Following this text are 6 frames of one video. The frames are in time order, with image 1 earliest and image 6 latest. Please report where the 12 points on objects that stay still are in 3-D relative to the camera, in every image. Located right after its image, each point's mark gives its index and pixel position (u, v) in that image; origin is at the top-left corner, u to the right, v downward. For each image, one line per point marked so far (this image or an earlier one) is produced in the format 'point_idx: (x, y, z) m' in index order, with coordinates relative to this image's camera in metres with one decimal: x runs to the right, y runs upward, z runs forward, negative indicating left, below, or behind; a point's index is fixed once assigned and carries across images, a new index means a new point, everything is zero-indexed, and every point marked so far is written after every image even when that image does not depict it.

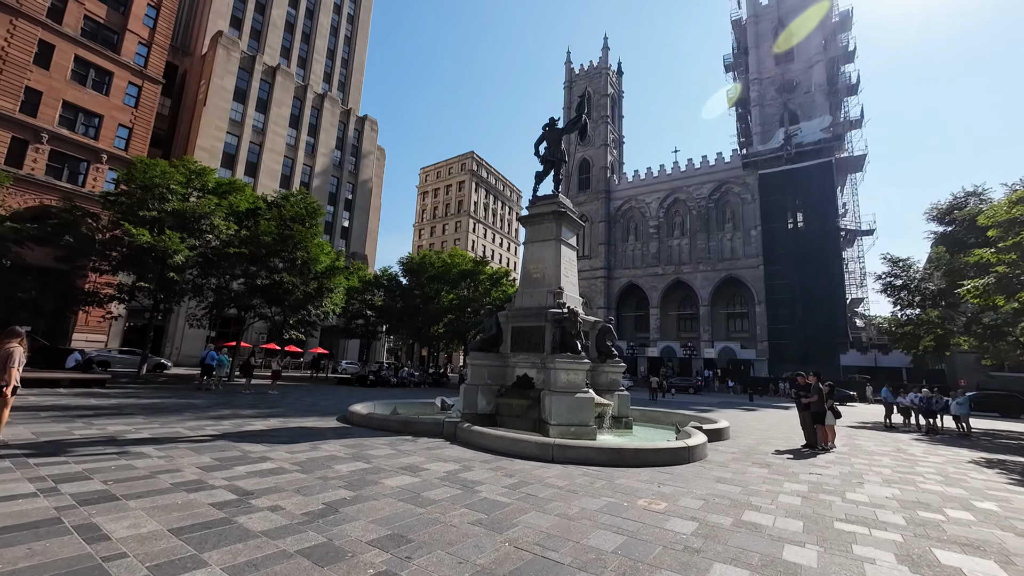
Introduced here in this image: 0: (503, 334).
0: (-0.3, -1.4, +13.1) m
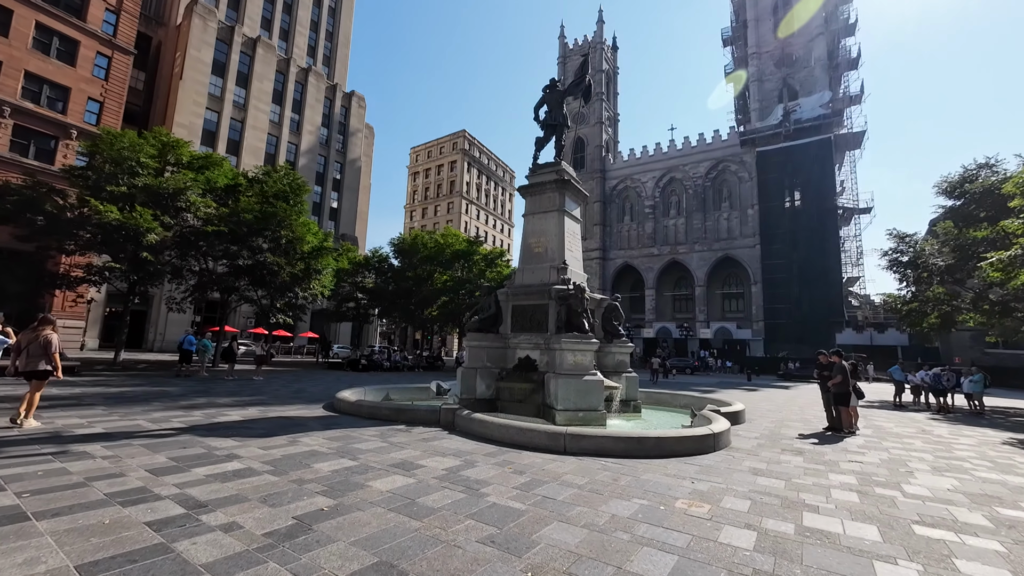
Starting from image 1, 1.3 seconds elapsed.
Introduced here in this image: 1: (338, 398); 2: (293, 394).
0: (-0.3, -0.7, +12.1) m
1: (-3.9, -2.4, +10.0) m
2: (-6.0, -2.9, +12.5) m
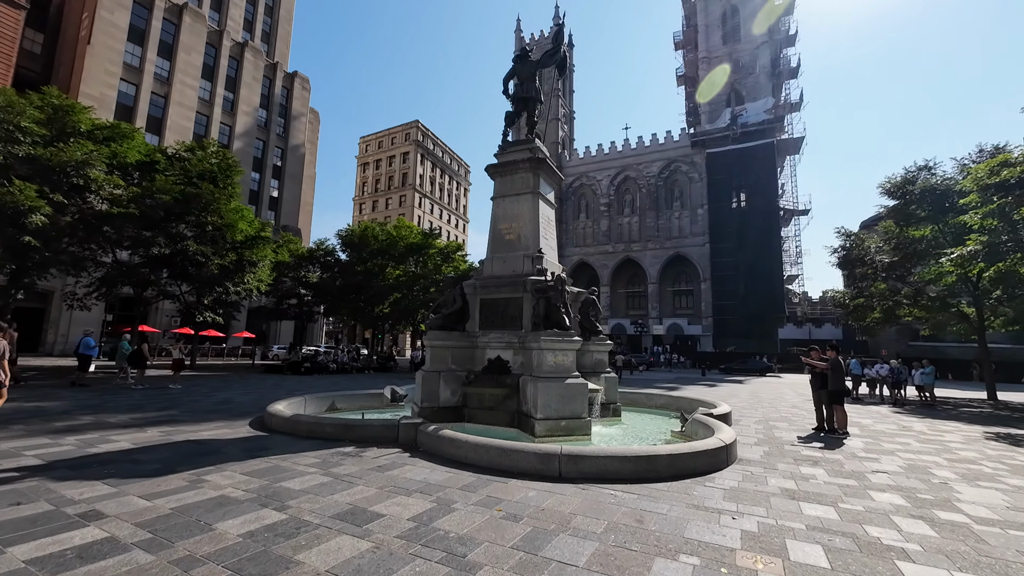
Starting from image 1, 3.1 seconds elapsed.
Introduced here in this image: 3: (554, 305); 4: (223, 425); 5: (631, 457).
0: (-1.0, -0.5, +10.6) m
1: (-4.4, -2.2, +8.2) m
2: (-6.8, -2.7, +10.4) m
3: (+0.9, -0.4, +9.5) m
4: (-5.1, -2.4, +8.0) m
5: (+1.5, -2.1, +5.6) m
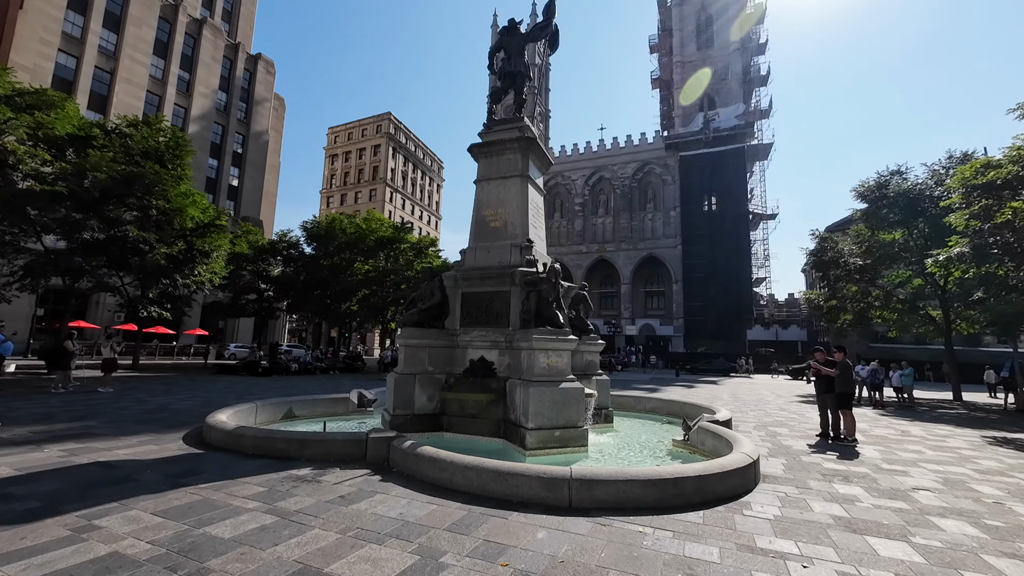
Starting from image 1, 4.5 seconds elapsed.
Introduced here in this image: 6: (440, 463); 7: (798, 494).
0: (-1.3, -0.3, +9.4) m
1: (-4.6, -2.0, +6.8) m
2: (-7.1, -2.5, +8.9) m
3: (+0.6, -0.2, +8.5) m
4: (-5.3, -2.2, +6.6) m
5: (+1.4, -2.0, +4.6) m
6: (-0.8, -1.9, +5.0) m
7: (+3.3, -2.4, +5.3) m
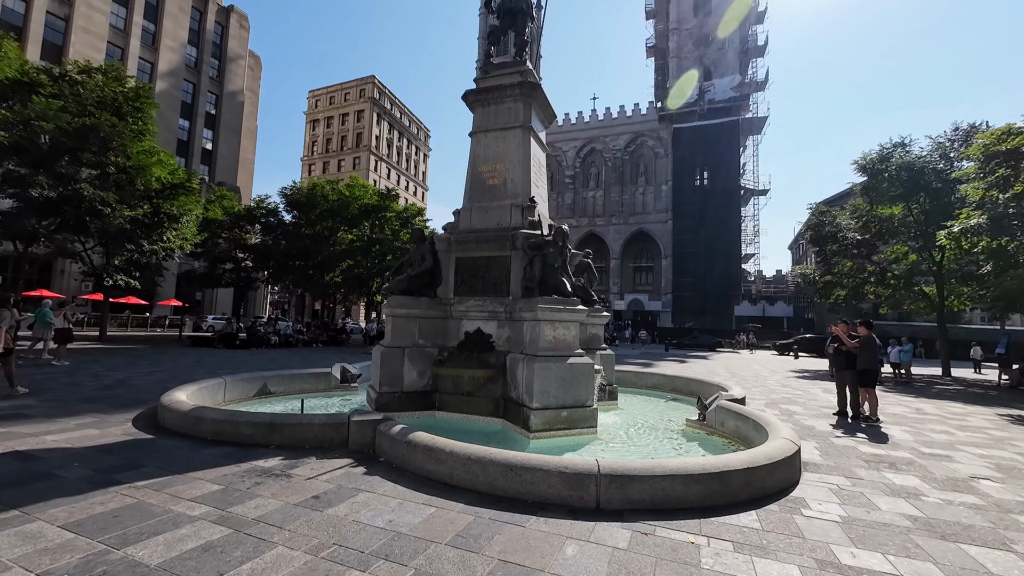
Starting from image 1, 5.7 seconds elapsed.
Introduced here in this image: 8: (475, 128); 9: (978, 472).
0: (-1.3, +0.3, +8.5) m
1: (-4.5, -1.5, +5.8) m
2: (-7.1, -1.8, +7.8) m
3: (+0.7, +0.4, +7.6) m
4: (-5.2, -1.7, +5.6) m
5: (+1.6, -1.6, +3.8) m
6: (-0.7, -1.5, +4.1) m
7: (+3.4, -2.0, +4.6) m
8: (-0.7, +3.2, +9.1) m
9: (+5.6, -2.2, +5.5) m
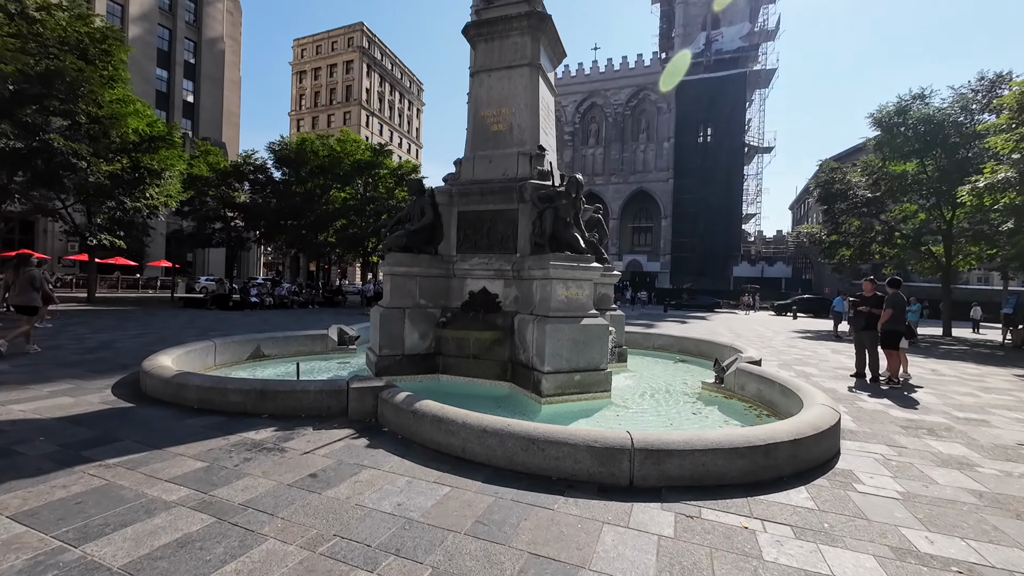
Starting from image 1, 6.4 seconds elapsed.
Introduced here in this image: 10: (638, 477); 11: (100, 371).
0: (-1.2, +1.1, +7.8) m
1: (-4.4, -1.0, +5.4) m
2: (-6.9, -1.1, +7.4) m
3: (+0.8, +1.0, +7.0) m
4: (-5.1, -1.2, +5.2) m
5: (+1.7, -1.2, +3.4) m
6: (-0.5, -1.1, +3.7) m
7: (+3.6, -1.6, +4.2) m
8: (-0.6, +4.0, +8.2) m
9: (+5.7, -1.7, +5.1) m
10: (+0.9, -1.3, +3.2) m
11: (-5.8, -1.1, +6.3) m
